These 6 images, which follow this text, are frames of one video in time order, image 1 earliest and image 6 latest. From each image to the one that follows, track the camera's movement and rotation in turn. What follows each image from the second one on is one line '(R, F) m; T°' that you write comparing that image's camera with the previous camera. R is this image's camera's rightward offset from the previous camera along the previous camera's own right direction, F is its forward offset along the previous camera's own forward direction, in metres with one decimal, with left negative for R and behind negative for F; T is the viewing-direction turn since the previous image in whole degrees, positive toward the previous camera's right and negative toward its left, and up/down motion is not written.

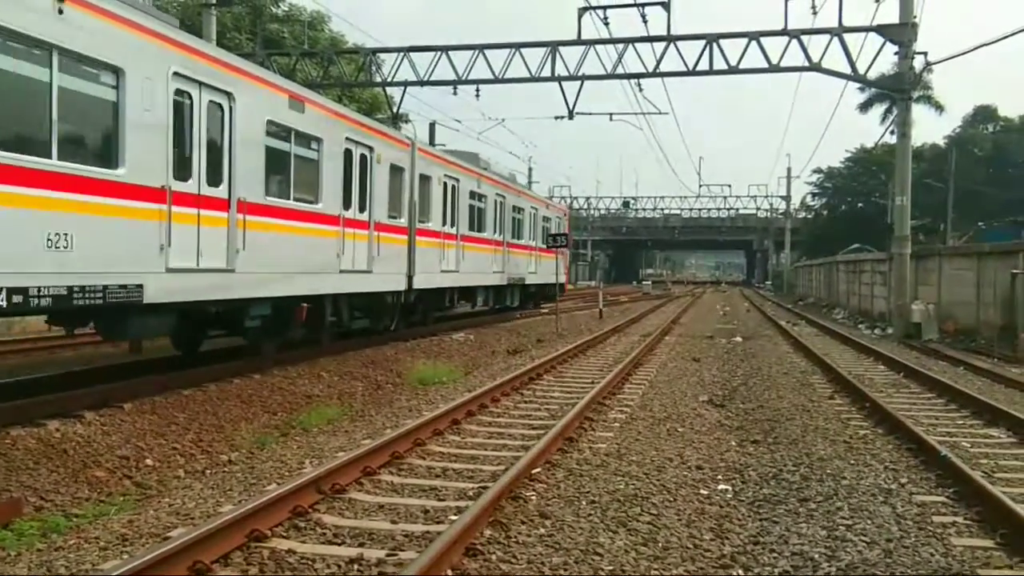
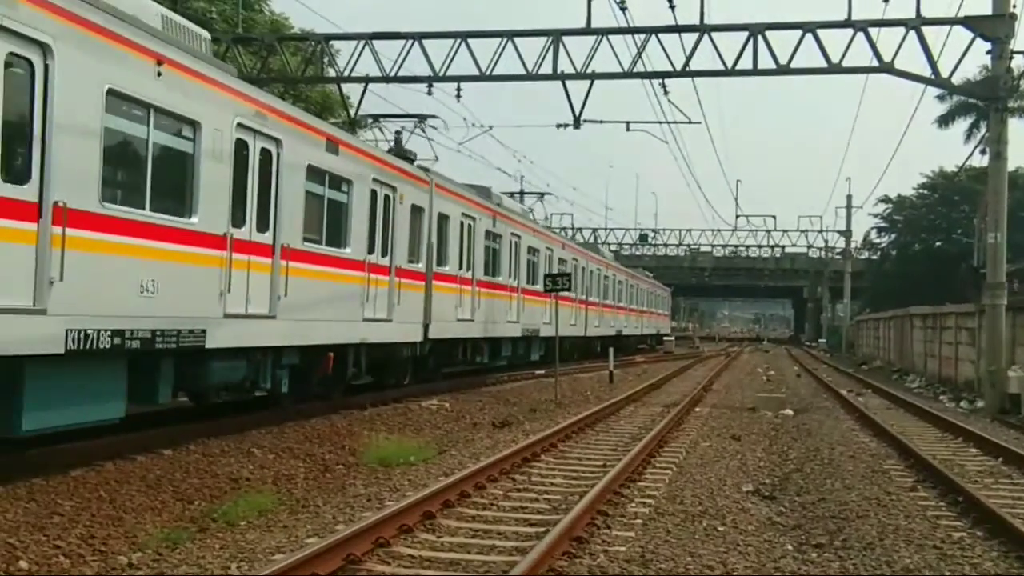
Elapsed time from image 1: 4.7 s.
(-0.2, +2.7) m; +2°
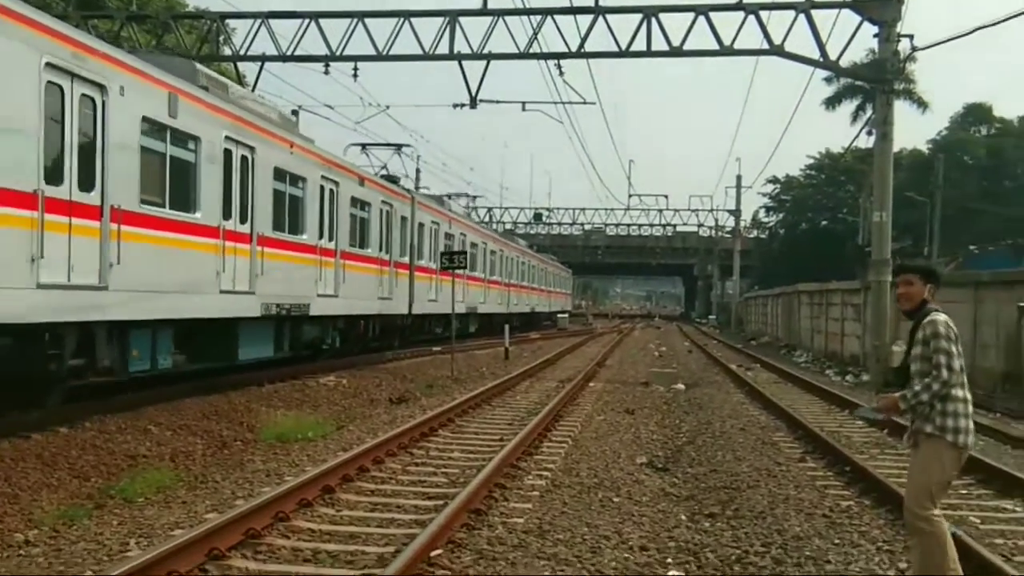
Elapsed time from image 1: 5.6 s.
(+0.3, -0.1) m; +3°
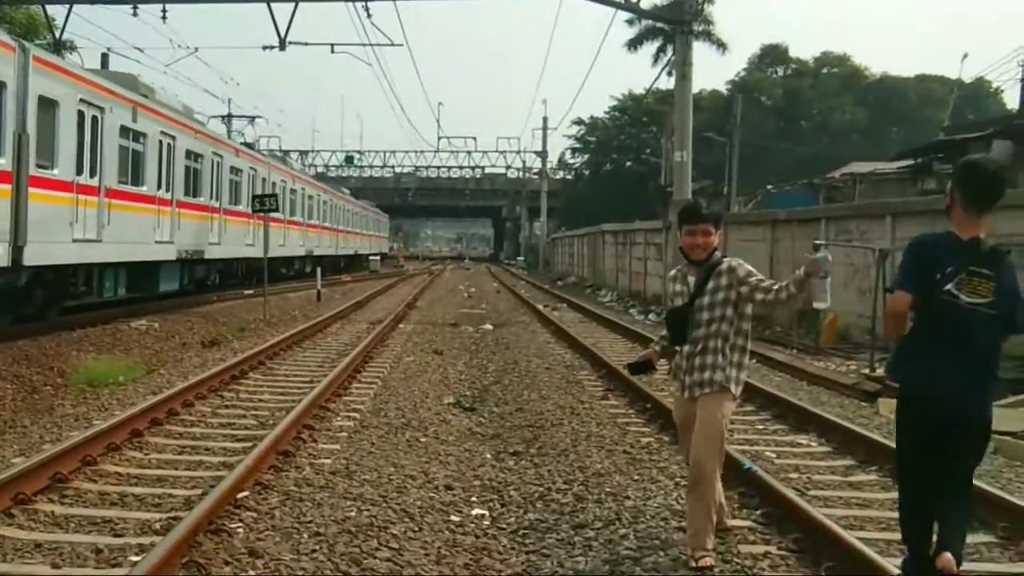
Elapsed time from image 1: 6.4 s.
(+1.5, -0.1) m; +1°
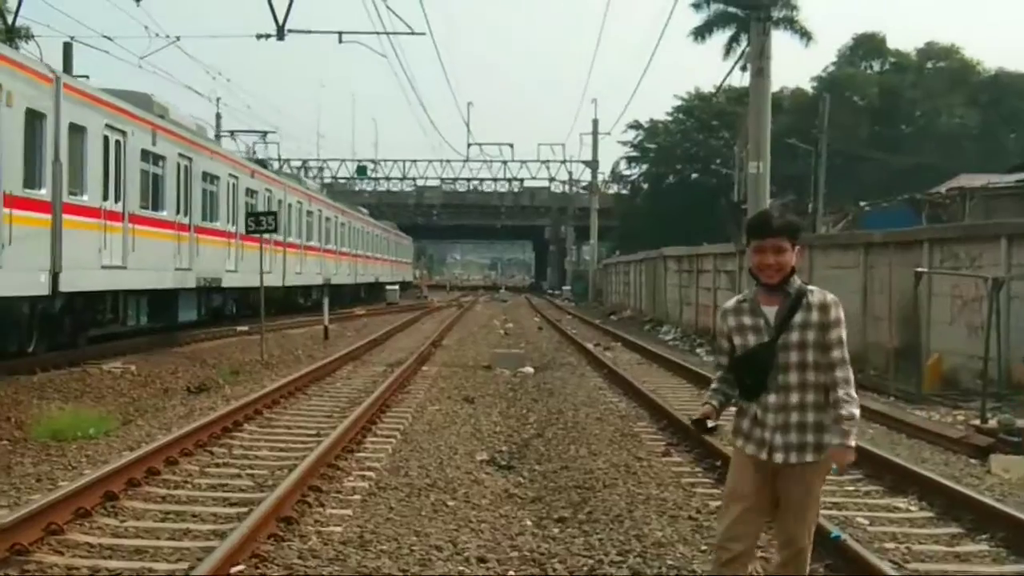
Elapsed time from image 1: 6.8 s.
(-0.4, +1.5) m; +1°
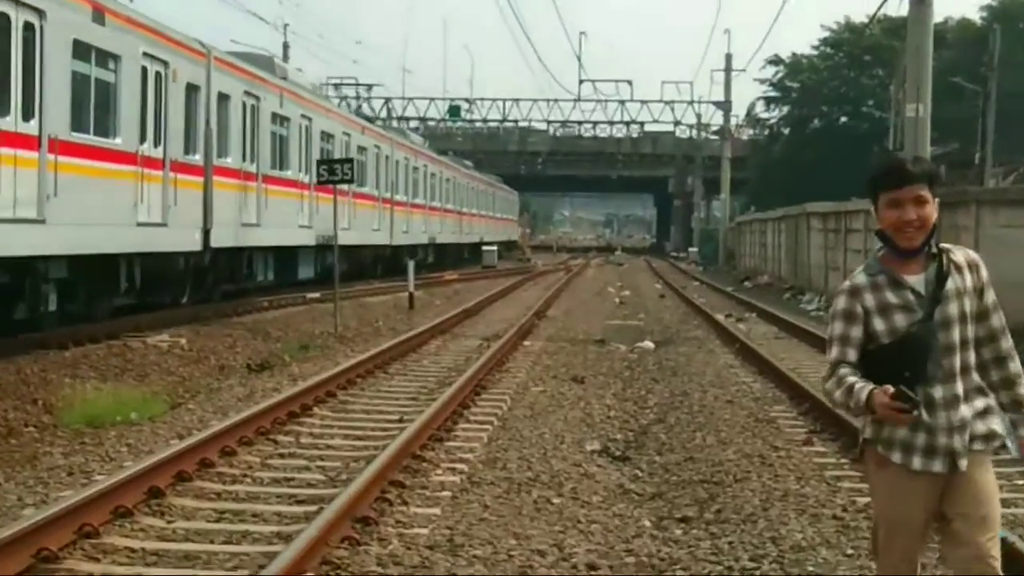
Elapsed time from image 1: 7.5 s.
(-0.9, +1.2) m; +1°
